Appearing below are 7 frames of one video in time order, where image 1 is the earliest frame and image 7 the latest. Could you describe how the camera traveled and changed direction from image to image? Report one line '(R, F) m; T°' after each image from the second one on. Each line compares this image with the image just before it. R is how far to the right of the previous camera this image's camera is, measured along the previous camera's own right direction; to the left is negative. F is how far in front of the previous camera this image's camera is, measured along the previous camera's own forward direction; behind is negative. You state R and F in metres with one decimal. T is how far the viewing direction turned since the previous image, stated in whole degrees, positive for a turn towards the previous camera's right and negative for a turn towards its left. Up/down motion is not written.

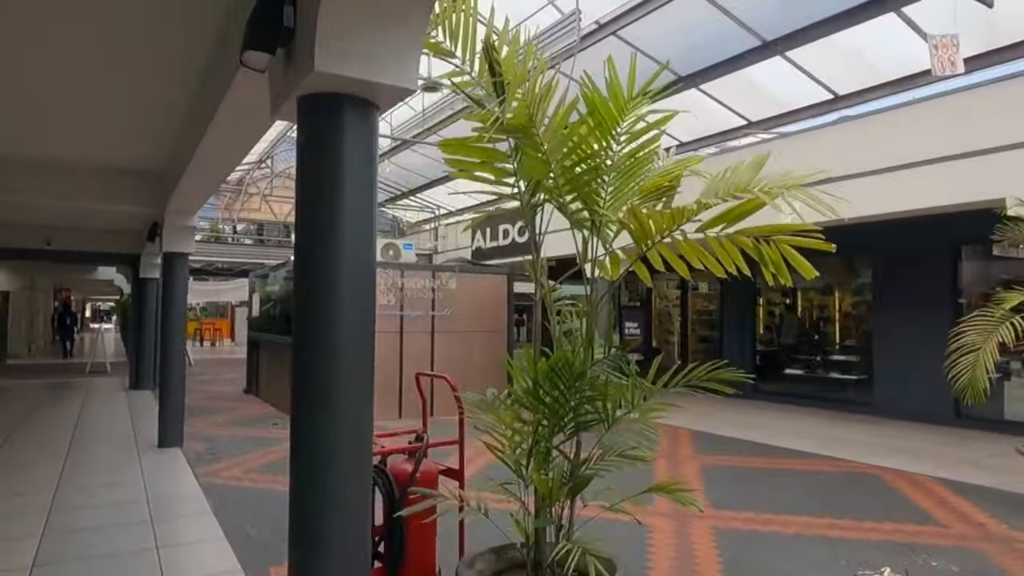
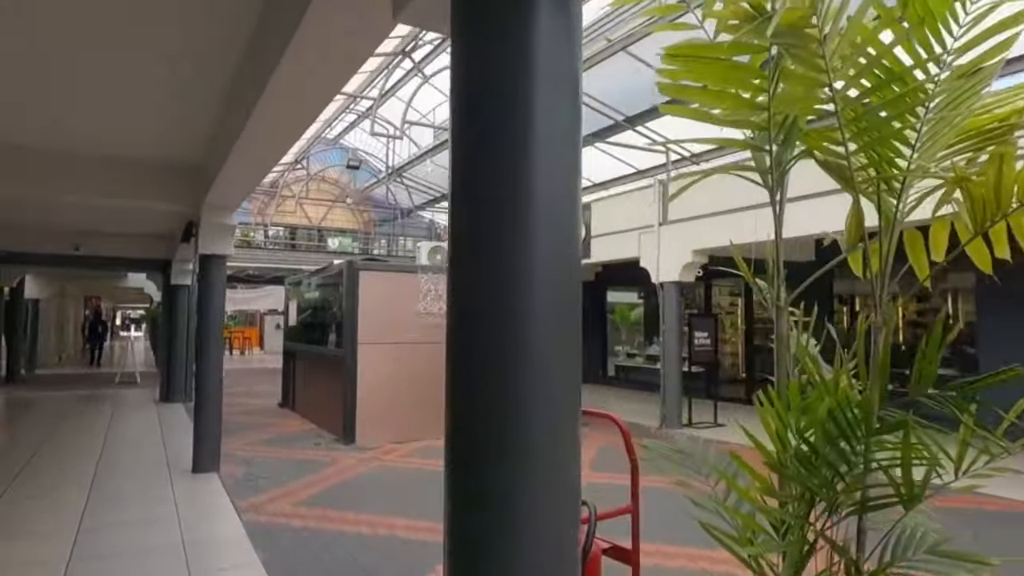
(-0.5, +0.8) m; -2°
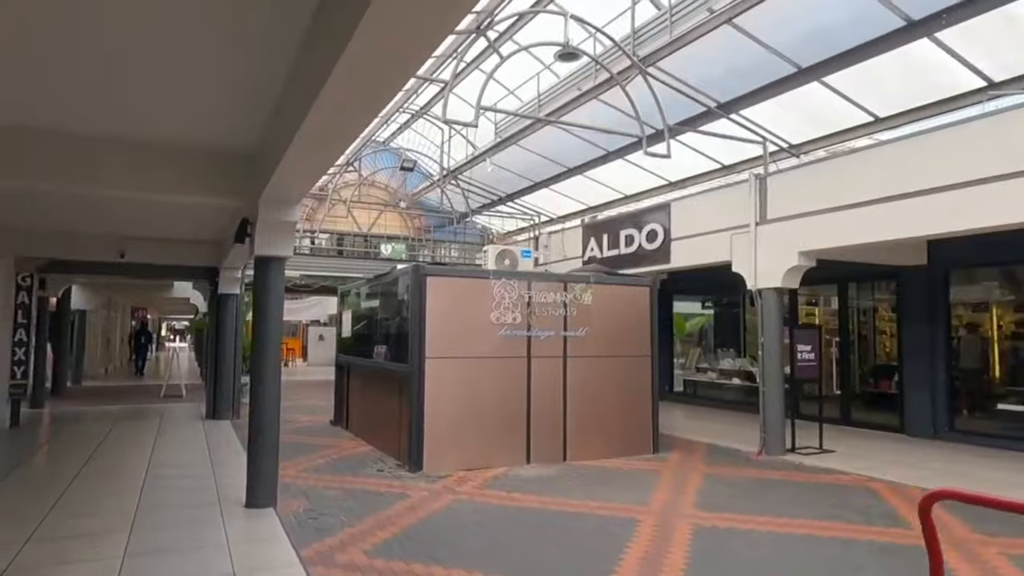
(-0.6, +0.9) m; -3°
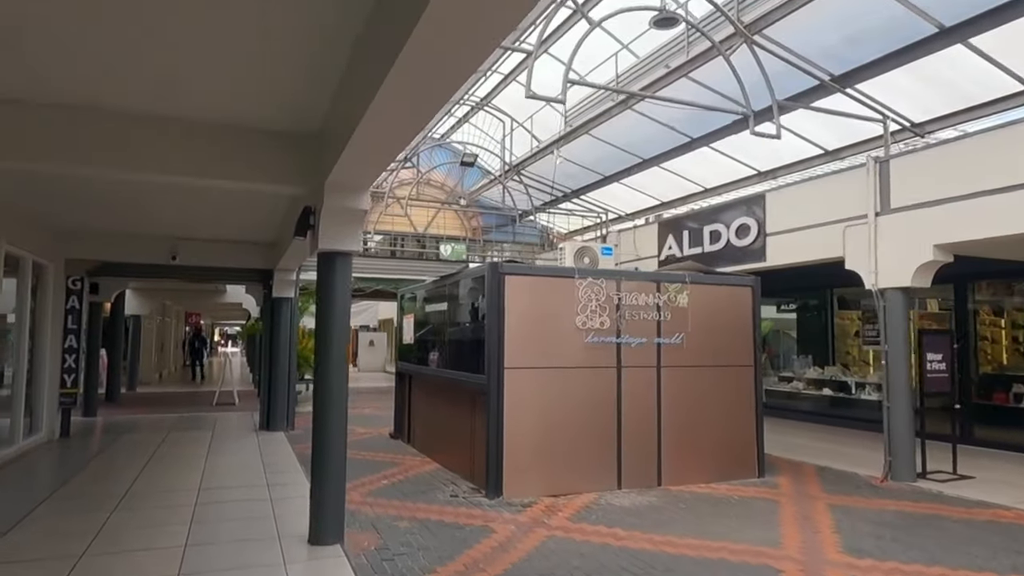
(-0.5, +0.9) m; -4°
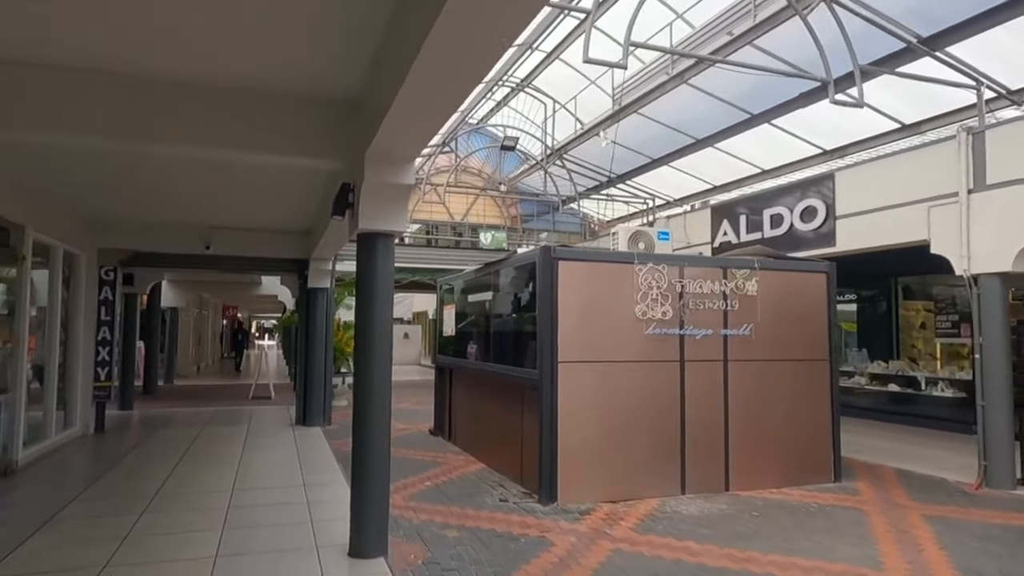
(-0.2, +0.5) m; -3°
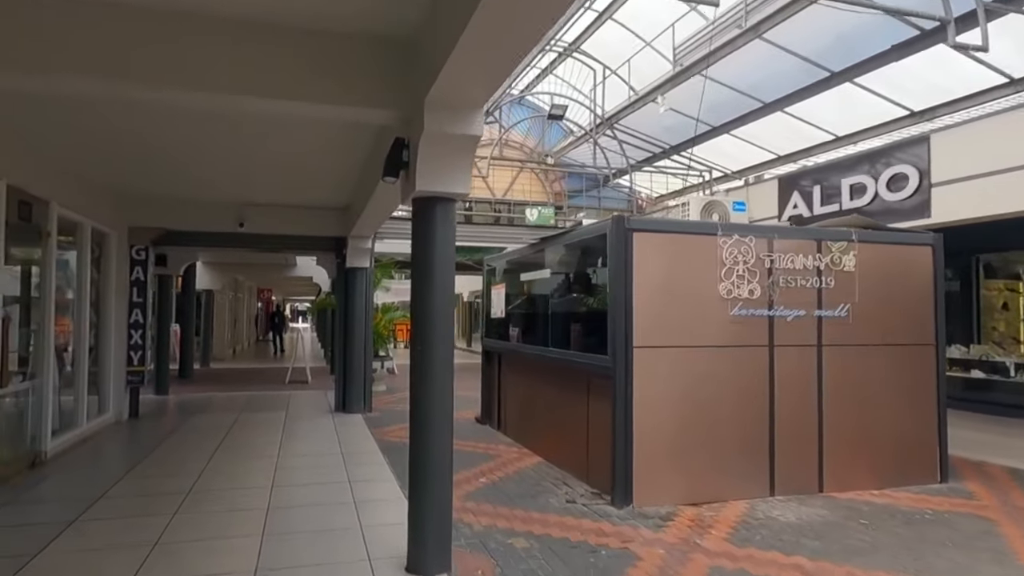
(-0.3, +0.7) m; -3°
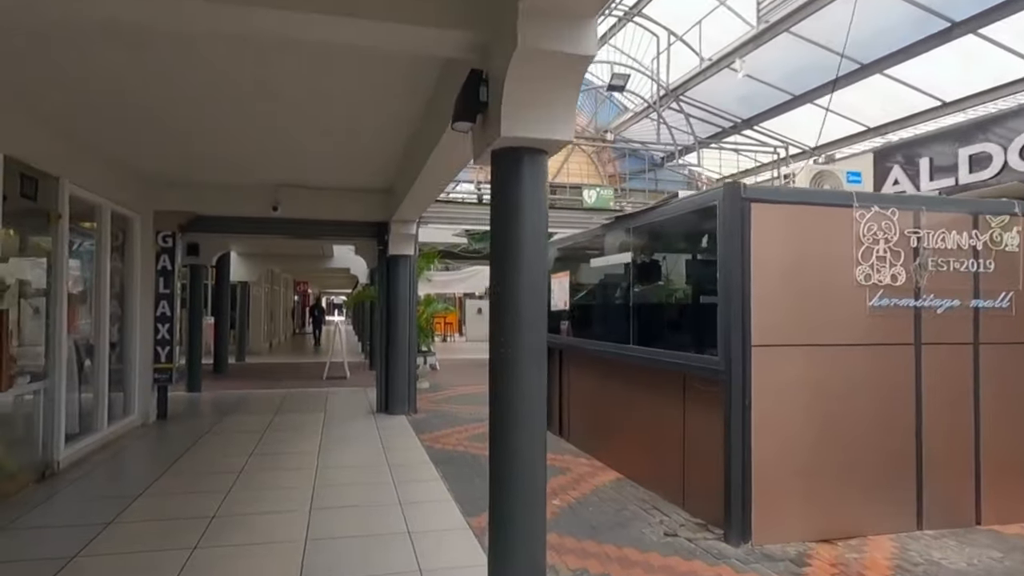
(-0.3, +0.9) m; -3°
